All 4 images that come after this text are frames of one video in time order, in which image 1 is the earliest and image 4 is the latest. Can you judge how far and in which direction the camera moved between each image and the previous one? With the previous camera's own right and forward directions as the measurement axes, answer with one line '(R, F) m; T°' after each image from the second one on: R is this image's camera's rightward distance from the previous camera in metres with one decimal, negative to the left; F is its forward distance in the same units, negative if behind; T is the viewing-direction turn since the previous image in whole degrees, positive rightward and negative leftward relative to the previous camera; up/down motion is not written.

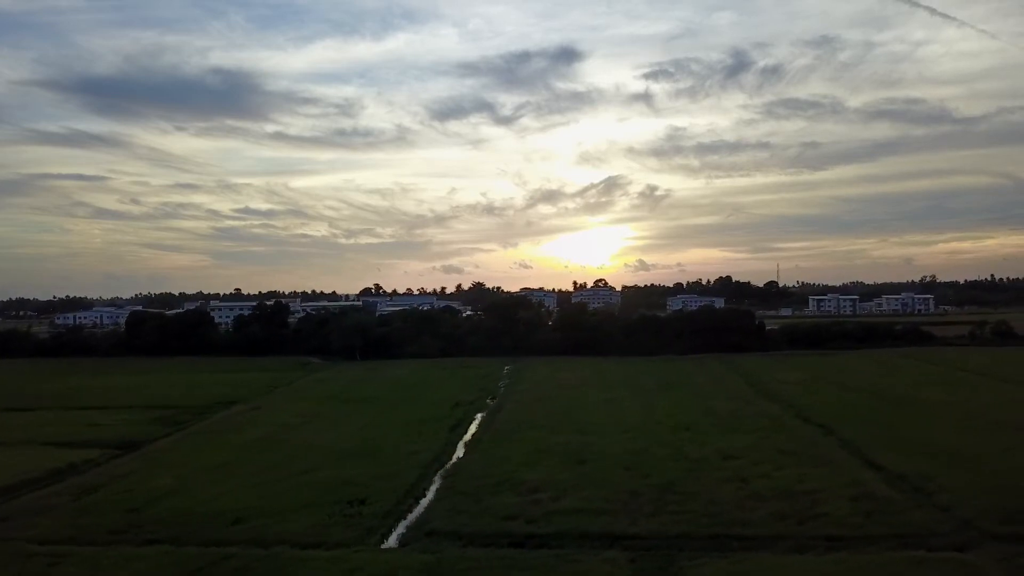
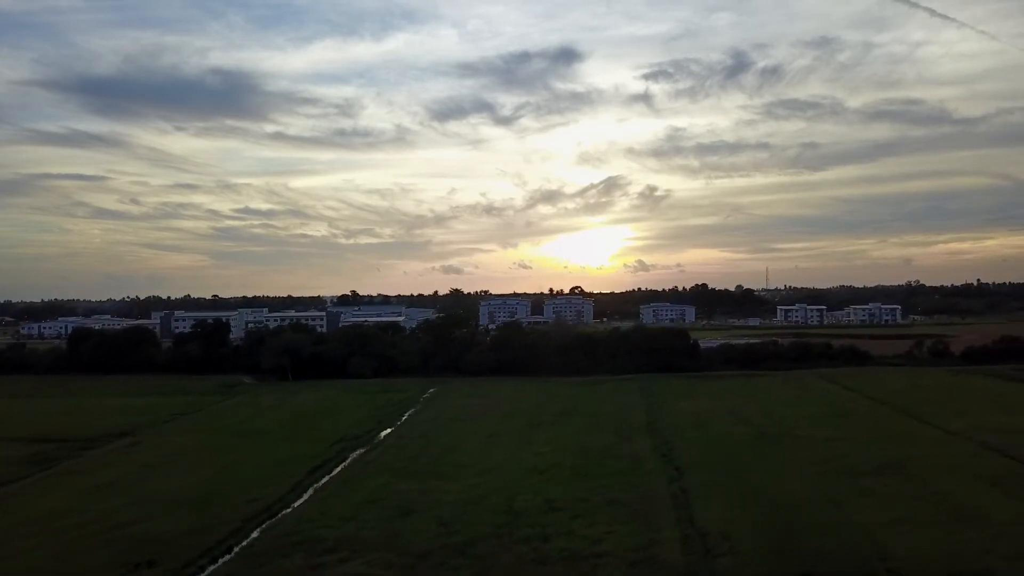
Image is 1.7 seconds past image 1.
(+2.8, 0.0) m; 0°
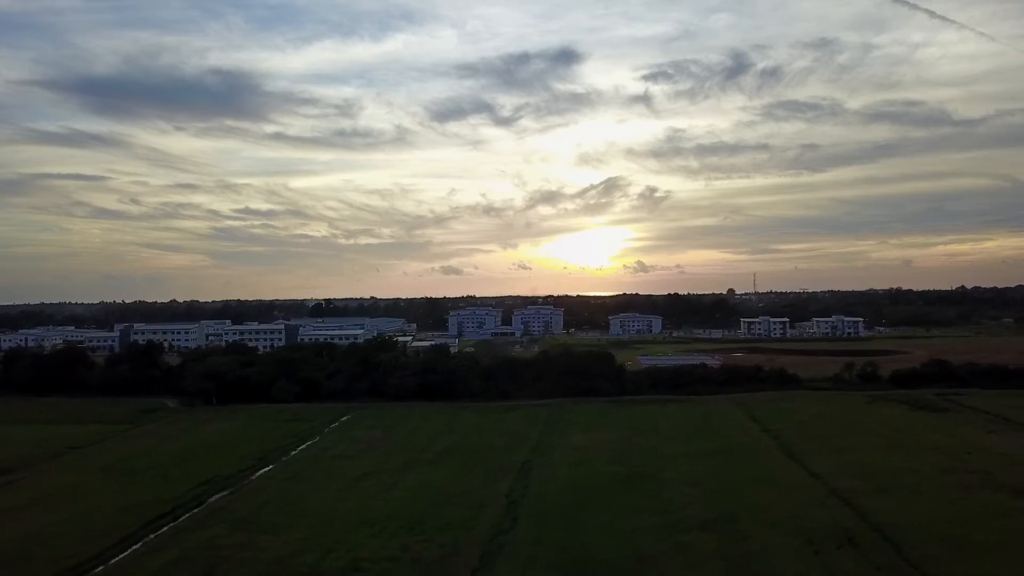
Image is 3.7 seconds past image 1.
(+3.2, 0.0) m; 0°
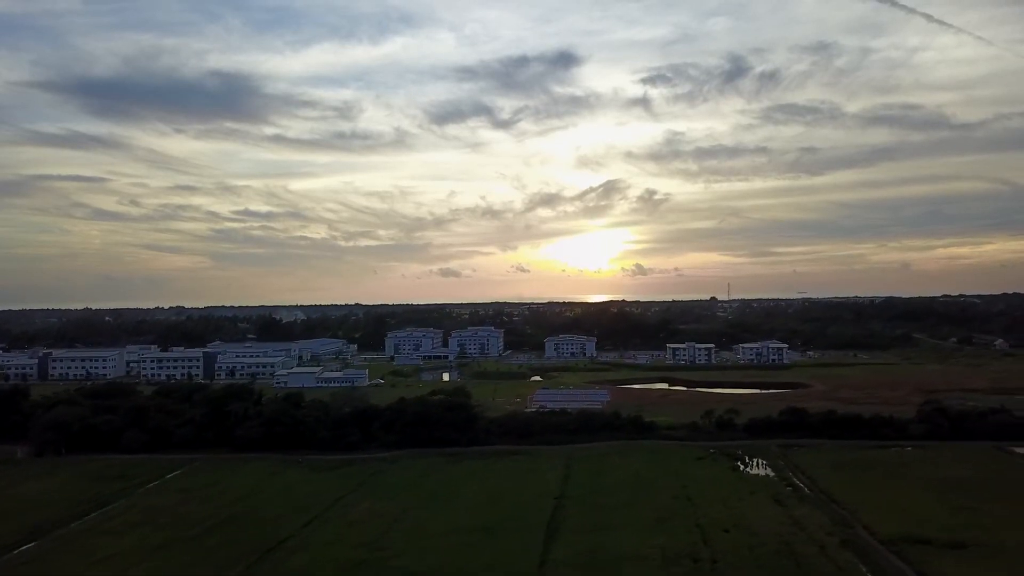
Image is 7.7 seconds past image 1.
(+6.3, -0.2) m; 0°
